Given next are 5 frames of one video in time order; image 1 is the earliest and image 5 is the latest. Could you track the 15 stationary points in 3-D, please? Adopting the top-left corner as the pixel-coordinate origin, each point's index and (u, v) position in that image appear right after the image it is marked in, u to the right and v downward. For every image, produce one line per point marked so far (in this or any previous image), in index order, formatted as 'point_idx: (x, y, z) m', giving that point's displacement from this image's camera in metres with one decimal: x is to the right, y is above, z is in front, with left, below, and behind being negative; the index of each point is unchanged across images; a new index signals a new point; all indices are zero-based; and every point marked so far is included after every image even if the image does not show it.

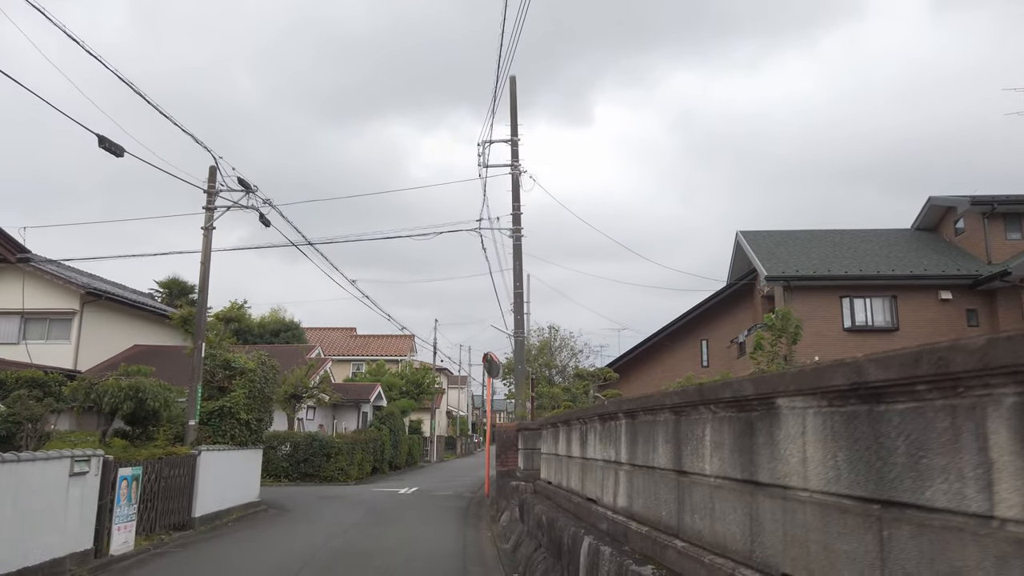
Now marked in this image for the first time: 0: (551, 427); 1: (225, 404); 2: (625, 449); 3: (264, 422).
0: (+0.4, -1.8, +9.1) m
1: (-5.5, -2.2, +13.6) m
2: (+0.8, -1.1, +4.9) m
3: (-5.2, -2.8, +14.8) m
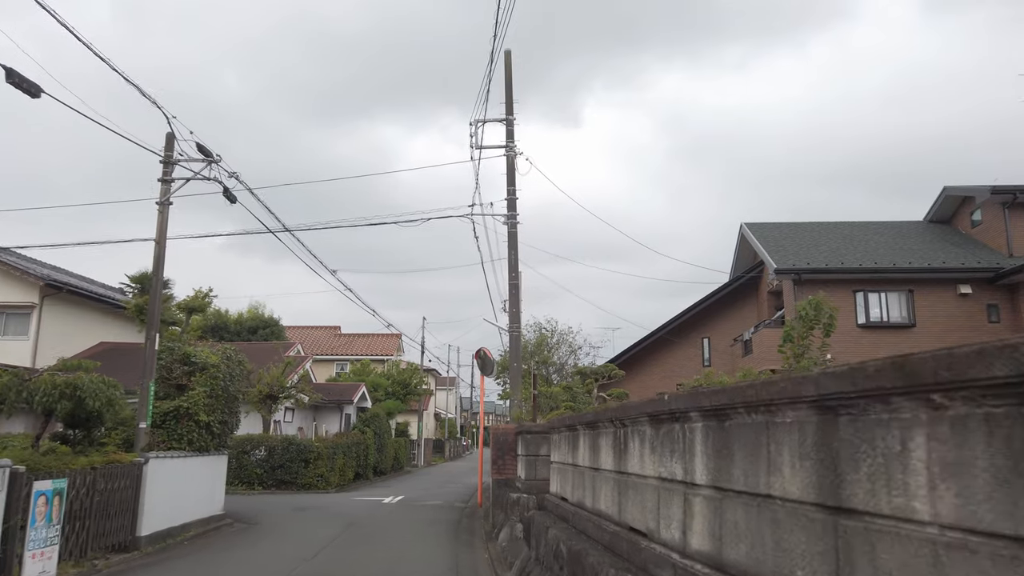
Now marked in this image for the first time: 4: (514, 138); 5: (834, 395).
0: (+0.5, -1.5, +7.5) m
1: (-5.5, -2.0, +11.9) m
2: (+0.9, -0.8, +3.3) m
3: (-5.2, -2.5, +13.1) m
4: (0.0, +4.1, +19.4) m
5: (+1.0, -0.4, +2.3) m
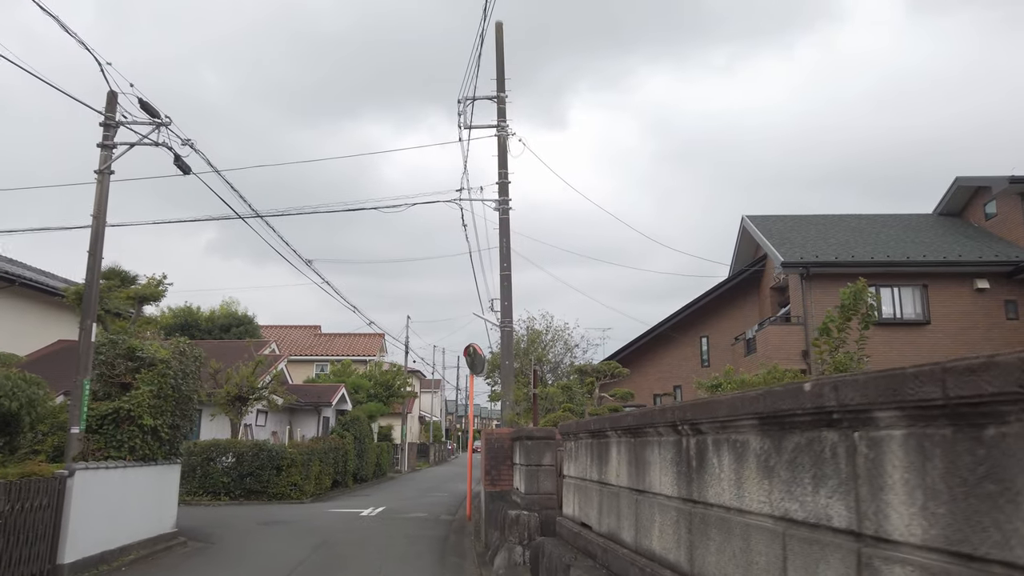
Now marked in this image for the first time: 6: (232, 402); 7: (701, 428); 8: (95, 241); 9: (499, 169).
0: (+0.5, -1.3, +6.0) m
1: (-5.6, -1.7, +10.2) m
2: (+1.0, -0.6, +1.8) m
3: (-5.3, -2.3, +11.4) m
4: (-0.2, +4.3, +17.8) m
5: (+1.2, -0.1, +0.8) m
6: (-7.5, -3.1, +19.2) m
7: (+0.8, -0.6, +3.2) m
8: (-6.1, +0.7, +10.4) m
9: (-0.3, +3.0, +17.8) m
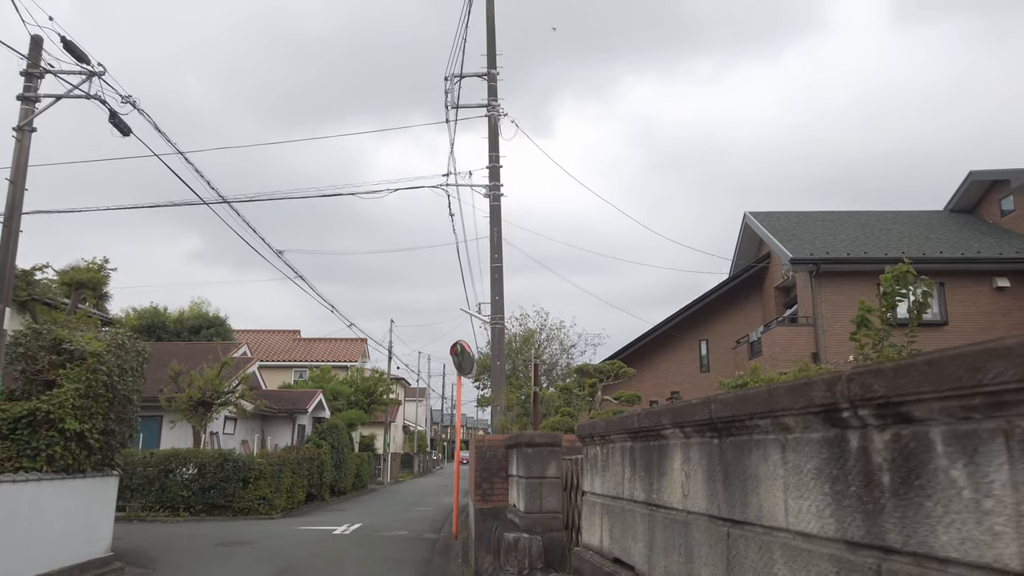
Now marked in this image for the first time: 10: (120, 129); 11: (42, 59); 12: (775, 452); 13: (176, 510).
0: (+0.6, -1.0, +4.4) m
1: (-5.6, -1.4, +8.5) m
2: (+1.1, -0.2, +0.3) m
3: (-5.4, -2.0, +9.7) m
4: (-0.4, +4.4, +16.3) m
5: (+1.3, +0.3, -0.7) m
6: (-7.8, -2.9, +17.4) m
7: (+0.9, -0.3, +1.7) m
8: (-6.1, +0.9, +8.7) m
9: (-0.5, +3.1, +16.3) m
10: (-5.1, +2.1, +9.3) m
11: (-5.9, +2.9, +8.9) m
12: (+0.8, -0.5, +2.3) m
13: (-7.9, -5.2, +16.7) m
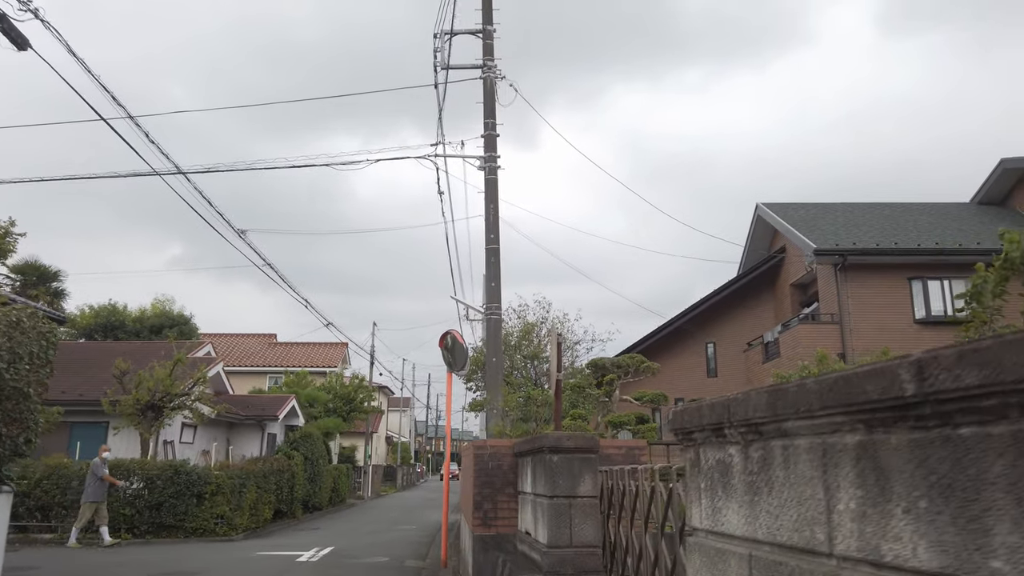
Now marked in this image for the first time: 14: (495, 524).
0: (+0.8, -0.5, +2.3) m
1: (-5.5, -1.0, +6.3) m
2: (+1.4, +0.3, -1.8) m
3: (-5.3, -1.6, +7.5) m
4: (-0.4, +4.7, +14.3) m
5: (+1.6, +0.9, -2.8) m
6: (-7.8, -2.6, +15.1) m
7: (+1.2, +0.2, -0.4) m
8: (-6.0, +1.4, +6.5) m
9: (-0.6, +3.4, +14.2) m
10: (-5.0, +2.5, +7.1) m
11: (-5.8, +3.3, +6.8) m
12: (+1.1, 0.0, +0.2) m
13: (-7.9, -4.9, +14.4) m
14: (-0.1, -2.2, +6.8) m
